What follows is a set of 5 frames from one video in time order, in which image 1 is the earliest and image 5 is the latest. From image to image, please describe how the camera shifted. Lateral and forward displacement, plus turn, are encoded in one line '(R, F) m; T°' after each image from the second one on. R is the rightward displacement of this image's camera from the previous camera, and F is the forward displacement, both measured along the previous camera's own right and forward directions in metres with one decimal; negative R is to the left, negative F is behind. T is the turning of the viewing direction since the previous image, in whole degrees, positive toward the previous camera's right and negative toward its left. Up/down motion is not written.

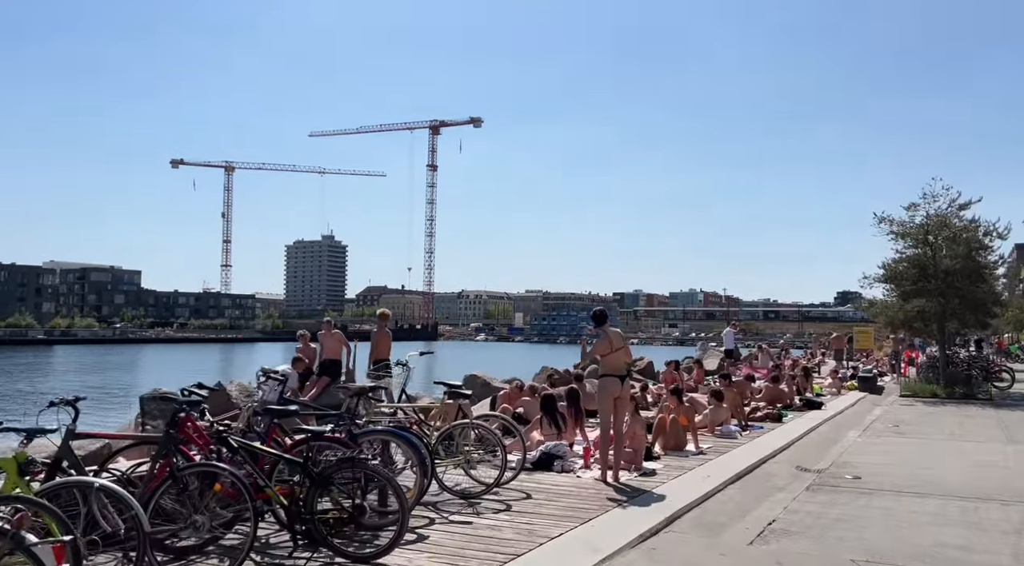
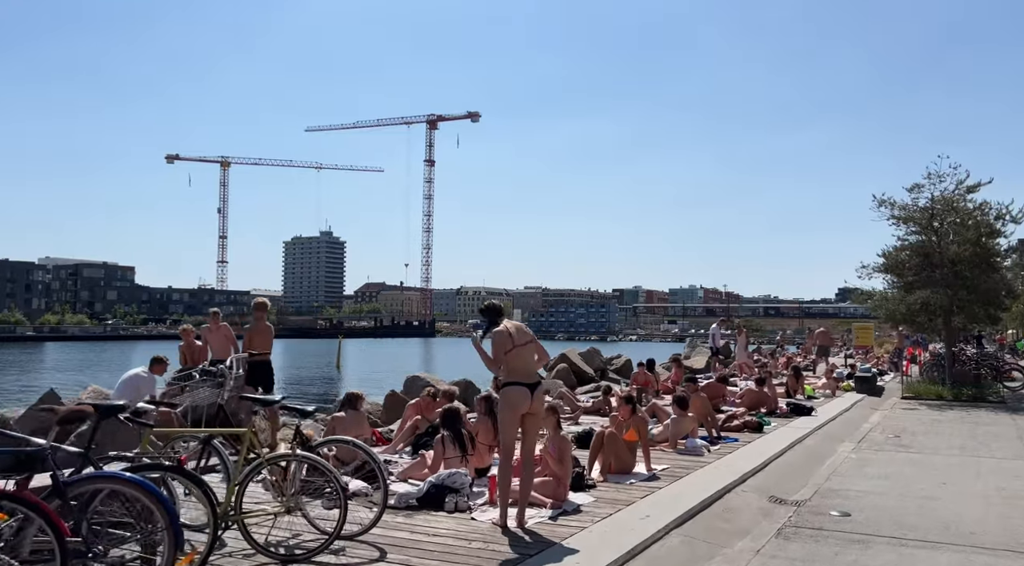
(+1.0, +2.5) m; 0°
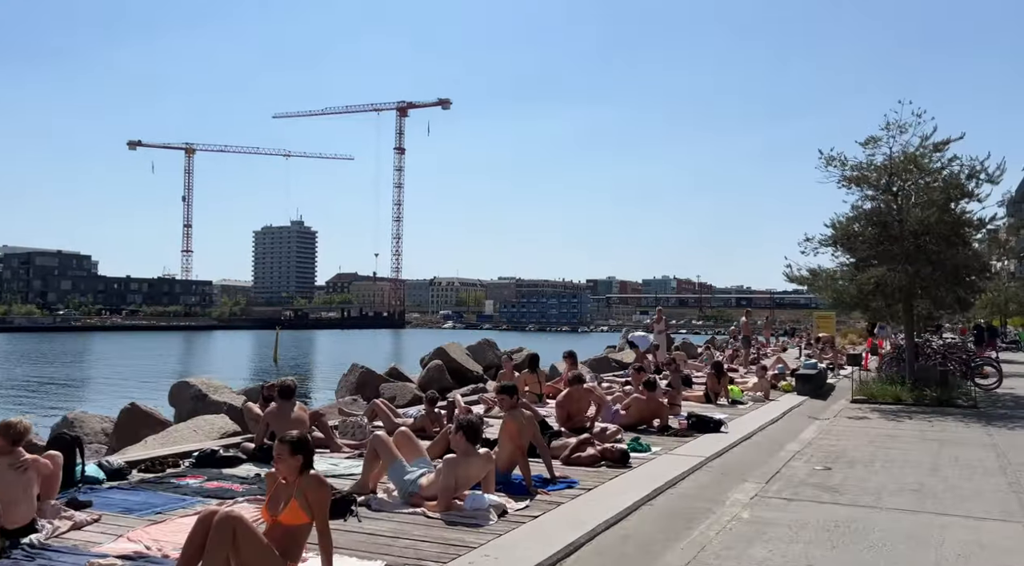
(+2.2, +4.6) m; +1°
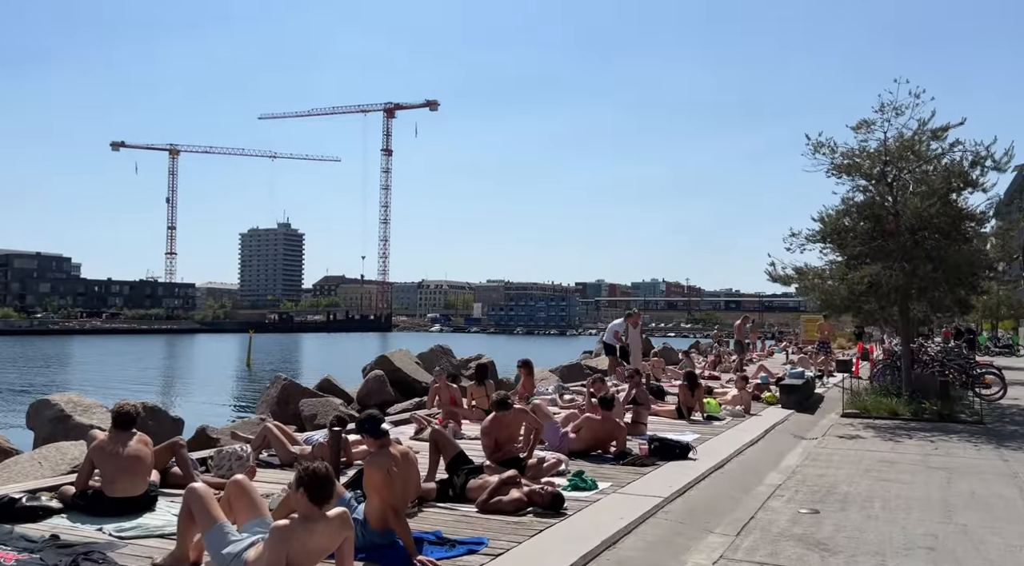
(+0.7, +2.0) m; +1°
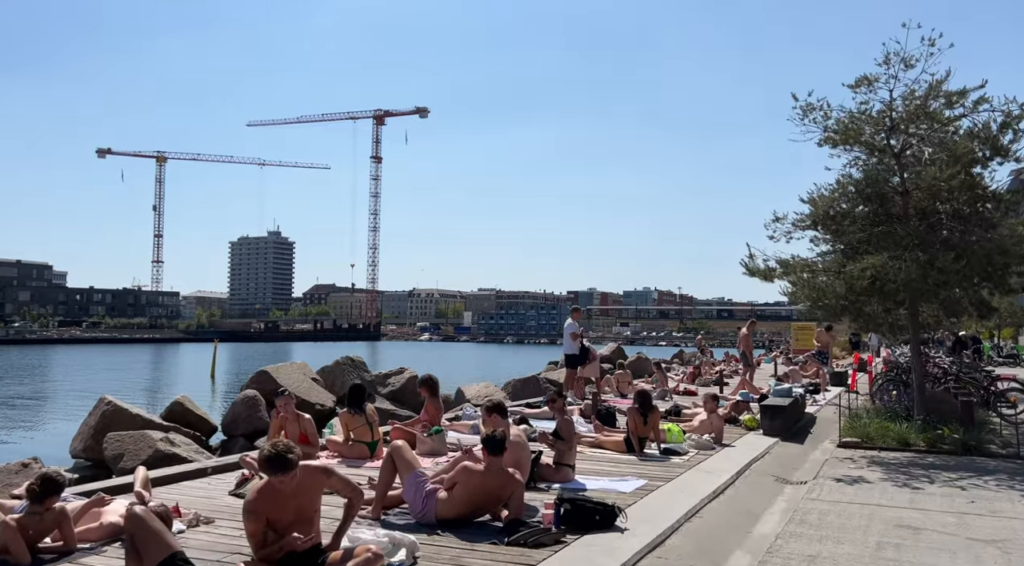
(+1.1, +3.5) m; 0°
